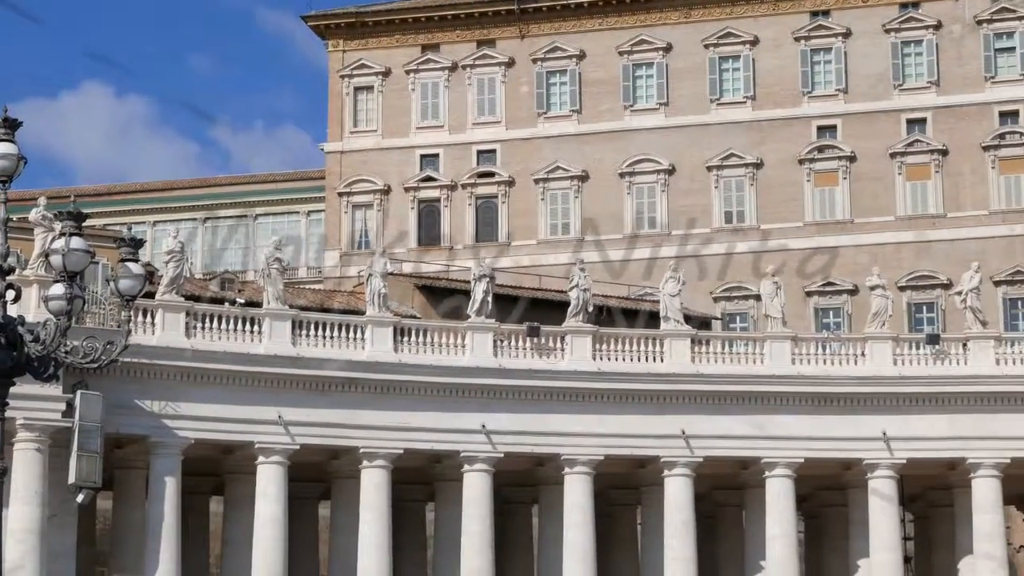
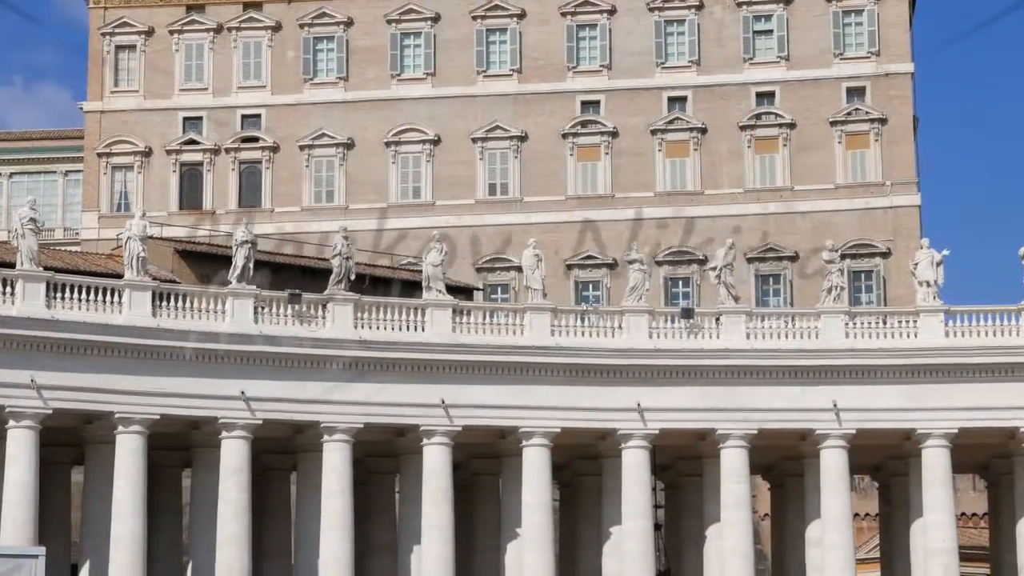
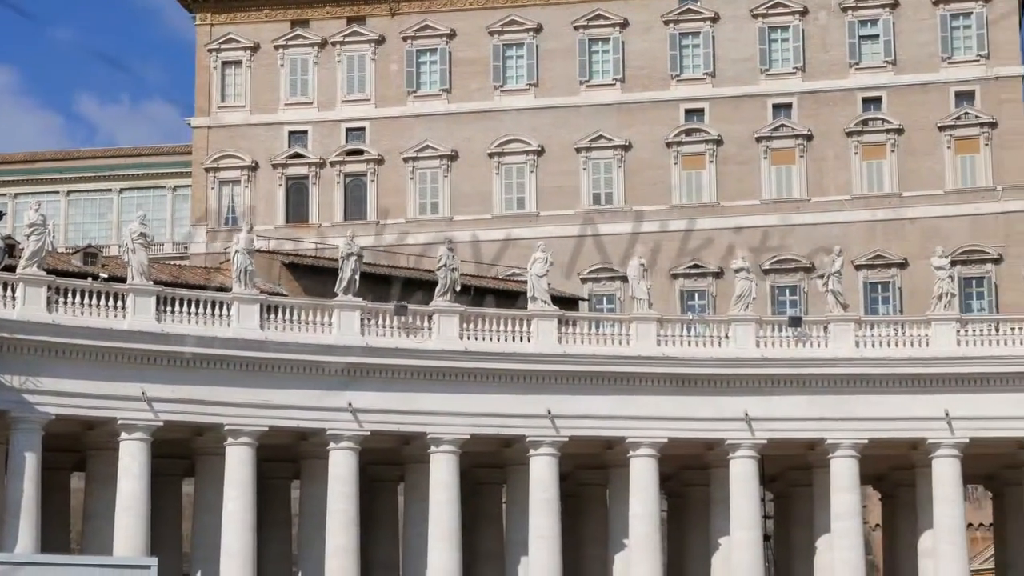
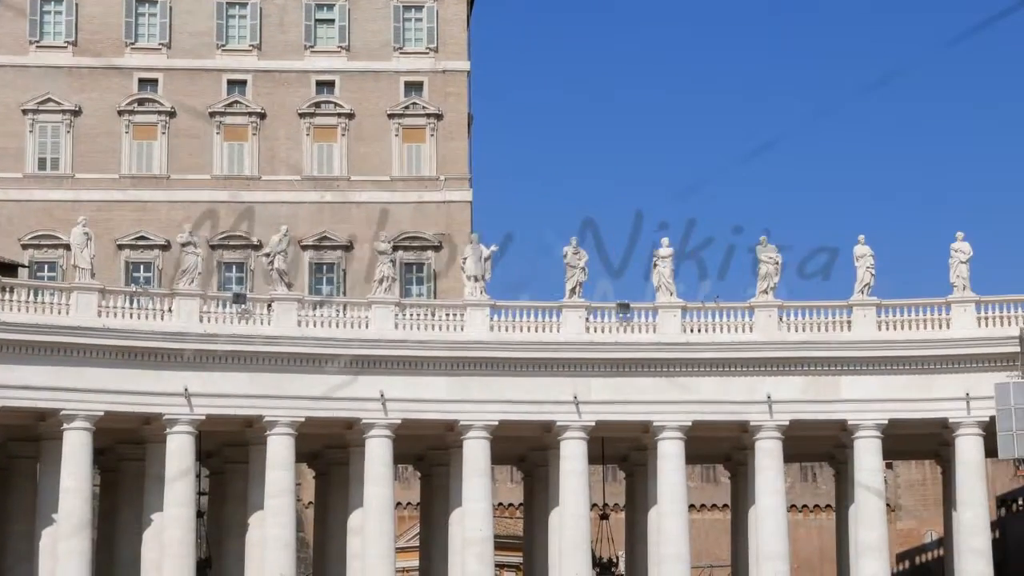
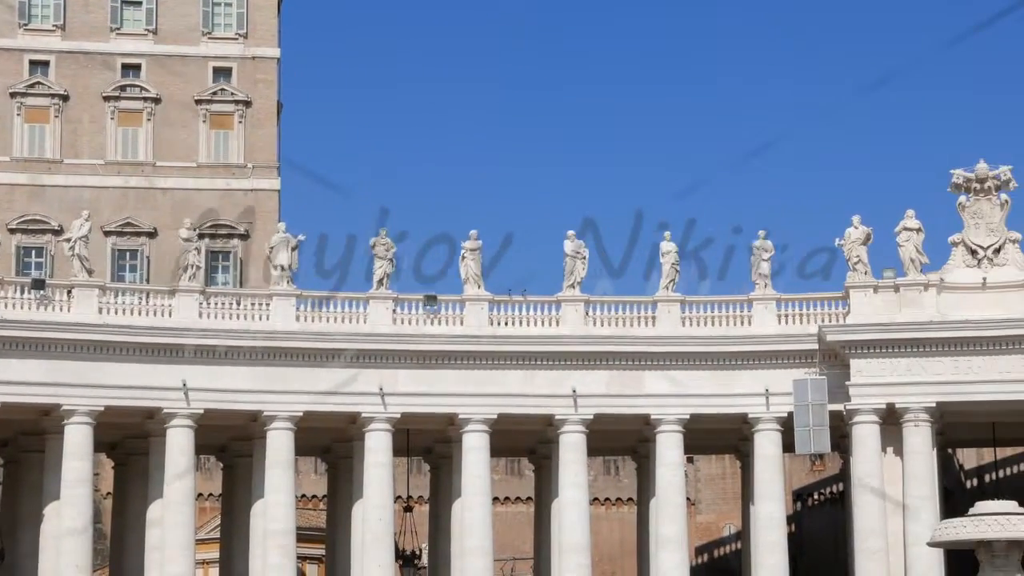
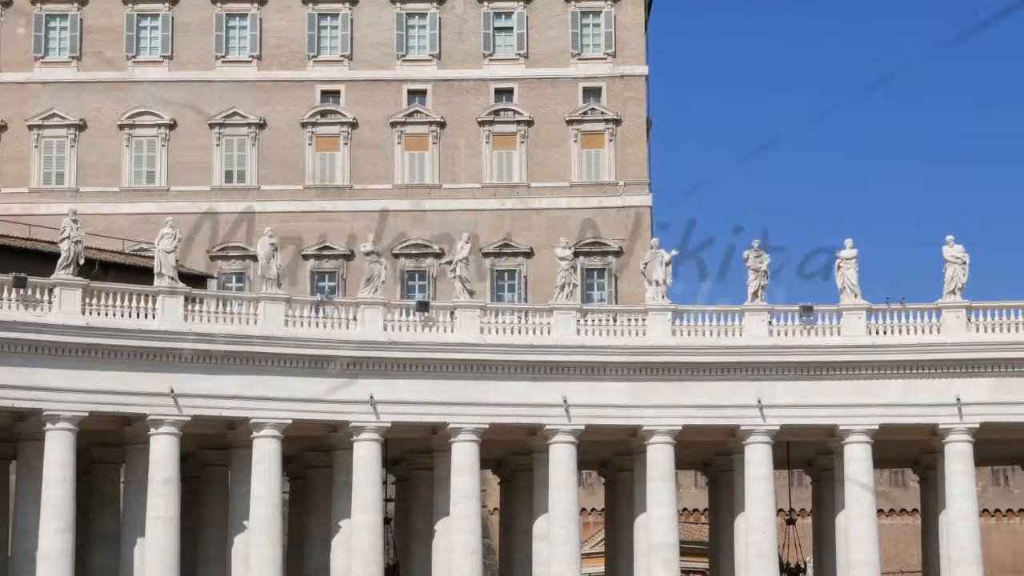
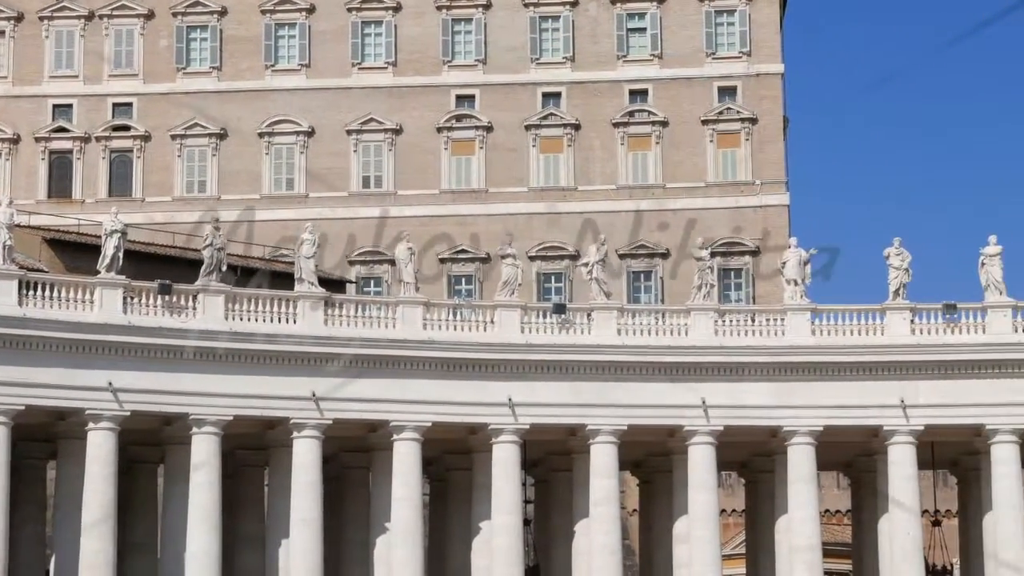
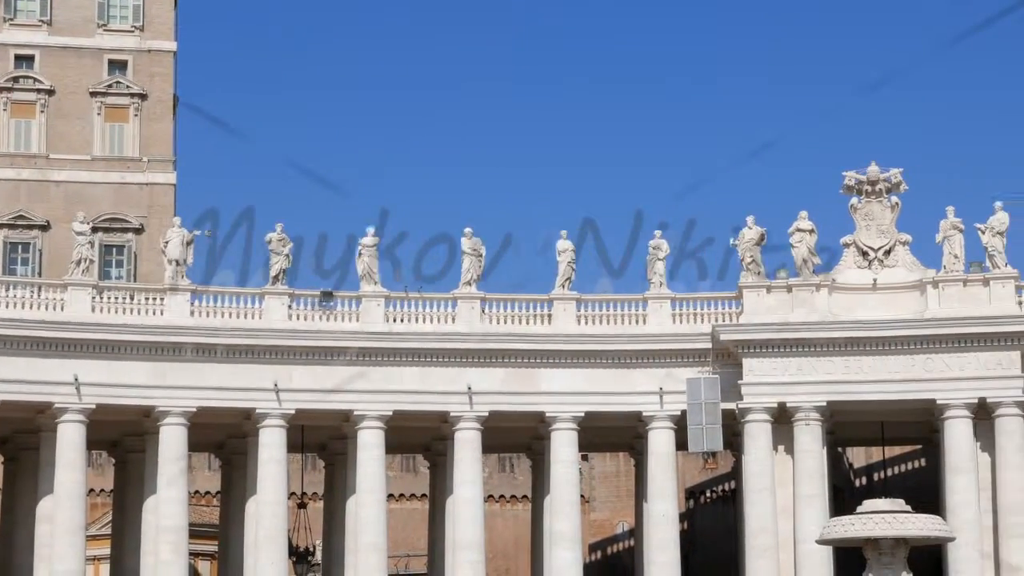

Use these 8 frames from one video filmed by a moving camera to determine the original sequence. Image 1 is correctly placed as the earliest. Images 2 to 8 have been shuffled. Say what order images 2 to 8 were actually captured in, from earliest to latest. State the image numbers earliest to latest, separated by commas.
3, 2, 7, 6, 4, 5, 8
